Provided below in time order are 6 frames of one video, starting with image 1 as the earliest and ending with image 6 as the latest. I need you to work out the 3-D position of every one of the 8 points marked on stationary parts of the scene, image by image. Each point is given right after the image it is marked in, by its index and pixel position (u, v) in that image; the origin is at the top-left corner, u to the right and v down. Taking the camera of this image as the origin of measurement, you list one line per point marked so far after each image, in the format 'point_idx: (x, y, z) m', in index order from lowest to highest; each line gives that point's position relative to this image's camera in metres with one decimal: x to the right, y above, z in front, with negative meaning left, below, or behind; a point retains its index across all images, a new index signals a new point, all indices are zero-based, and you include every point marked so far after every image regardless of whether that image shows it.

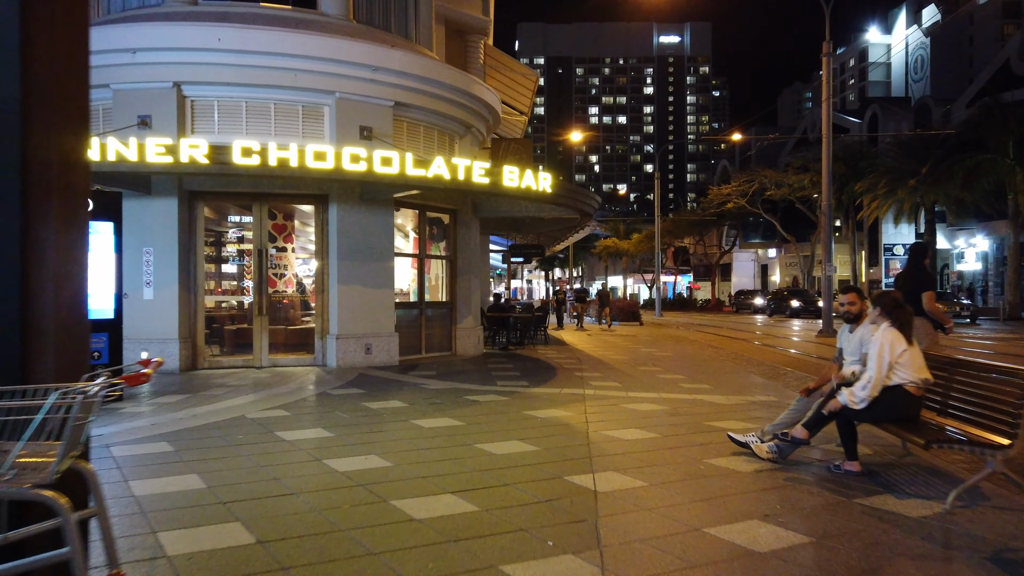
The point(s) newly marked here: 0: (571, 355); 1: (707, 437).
0: (+1.3, -1.5, +17.3) m
1: (+1.9, -1.5, +7.5) m
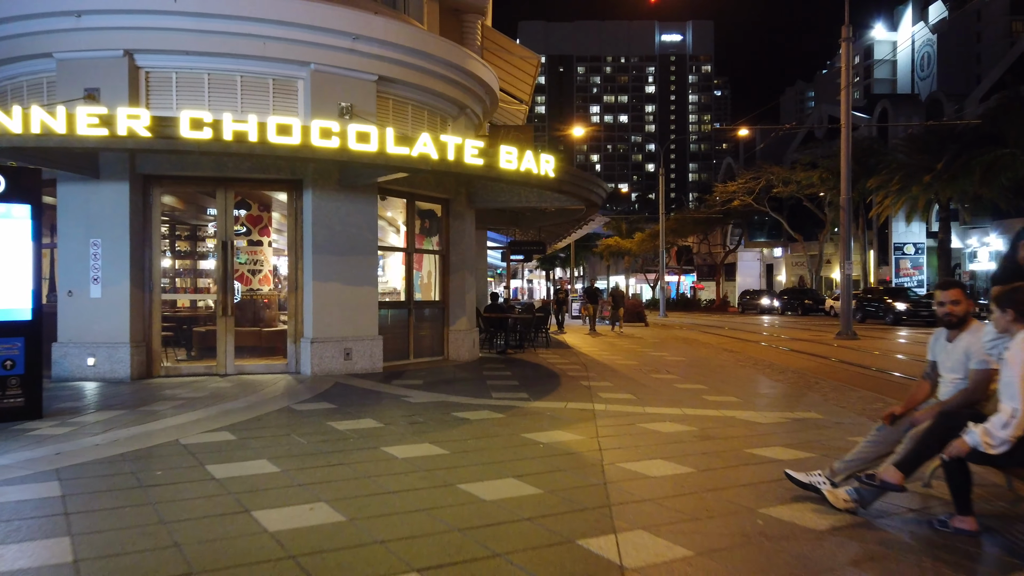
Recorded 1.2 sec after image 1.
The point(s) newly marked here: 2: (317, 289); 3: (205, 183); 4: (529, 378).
0: (+1.3, -1.5, +15.7) m
1: (+1.9, -1.4, +5.9) m
2: (-3.1, 0.0, +12.0) m
3: (-4.9, +1.7, +12.0) m
4: (+0.3, -1.4, +12.1) m
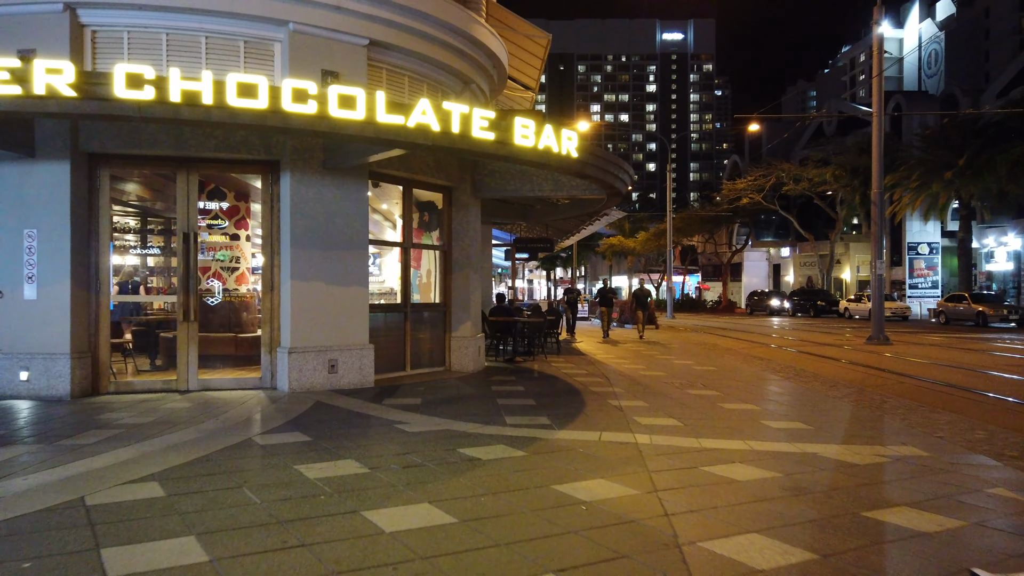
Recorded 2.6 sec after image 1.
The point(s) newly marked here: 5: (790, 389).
0: (+1.5, -1.5, +13.9) m
1: (+2.1, -1.4, +4.0) m
2: (-2.9, 0.0, +10.1) m
3: (-4.7, +1.7, +10.2) m
4: (+0.5, -1.4, +10.2) m
5: (+4.5, -1.6, +12.2) m
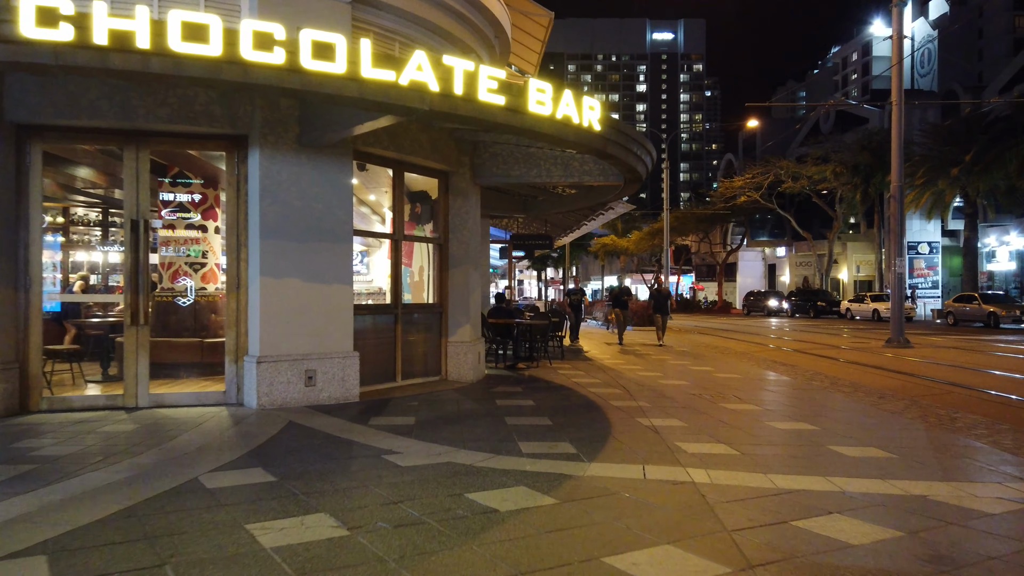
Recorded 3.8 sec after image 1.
0: (+1.5, -1.5, +12.4) m
1: (+2.3, -1.4, +2.5) m
2: (-2.8, 0.0, +8.5) m
3: (-4.5, +1.7, +8.6) m
4: (+0.6, -1.4, +8.7) m
5: (+4.6, -1.6, +10.8) m
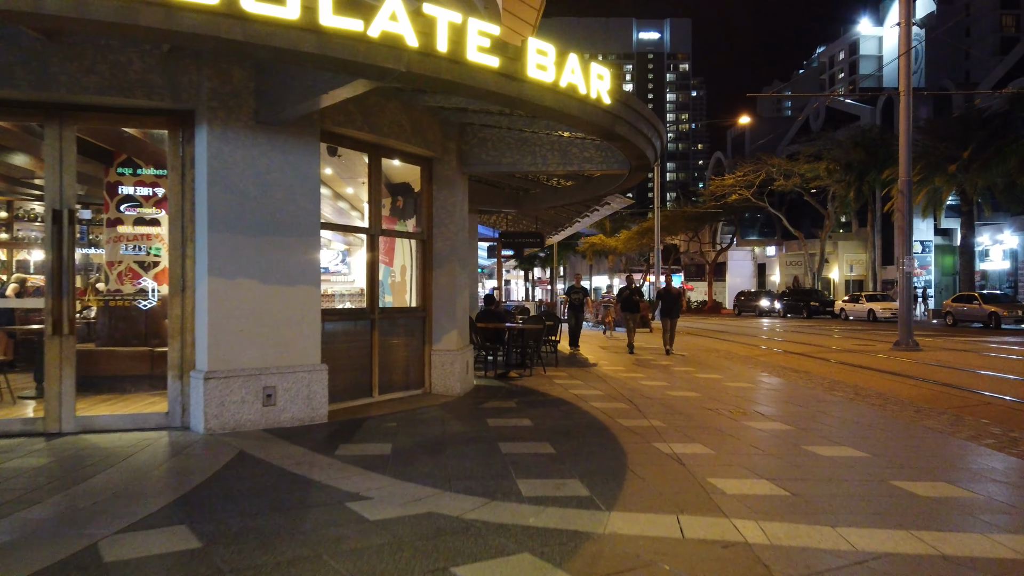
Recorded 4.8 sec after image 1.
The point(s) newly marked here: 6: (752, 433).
0: (+1.4, -1.5, +11.1) m
1: (+2.3, -1.4, +1.3) m
2: (-2.8, 0.0, +7.2) m
3: (-4.6, +1.7, +7.2) m
4: (+0.5, -1.4, +7.4) m
5: (+4.5, -1.6, +9.6) m
6: (+2.5, -1.5, +8.0) m
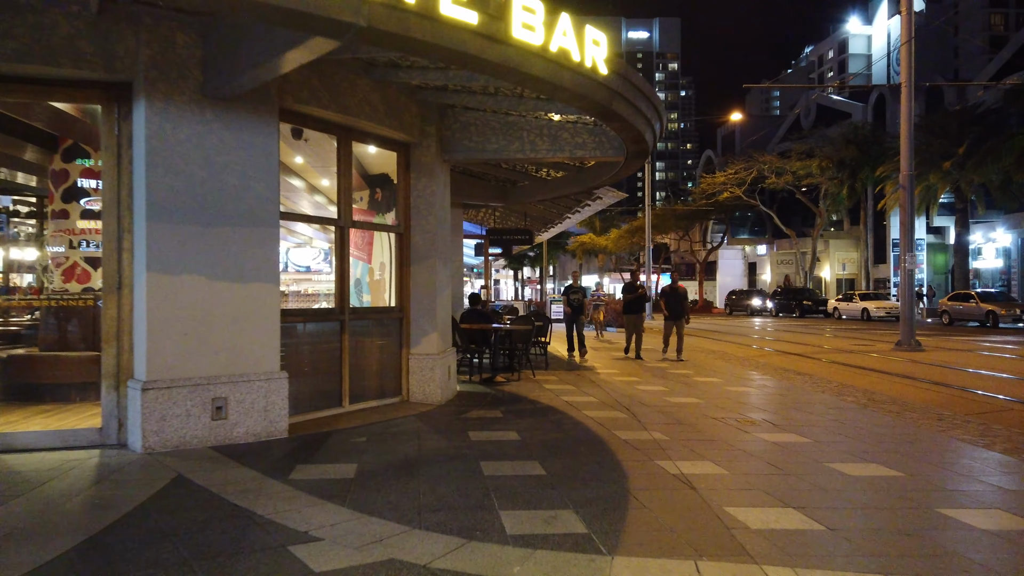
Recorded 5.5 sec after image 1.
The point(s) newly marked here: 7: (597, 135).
0: (+1.2, -1.5, +10.3) m
1: (+2.3, -1.4, +0.5) m
2: (-3.0, 0.0, +6.3) m
3: (-4.7, +1.7, +6.3) m
4: (+0.4, -1.4, +6.6) m
5: (+4.3, -1.6, +8.7) m
6: (+2.4, -1.5, +7.1) m
7: (+1.1, +1.9, +9.5) m
